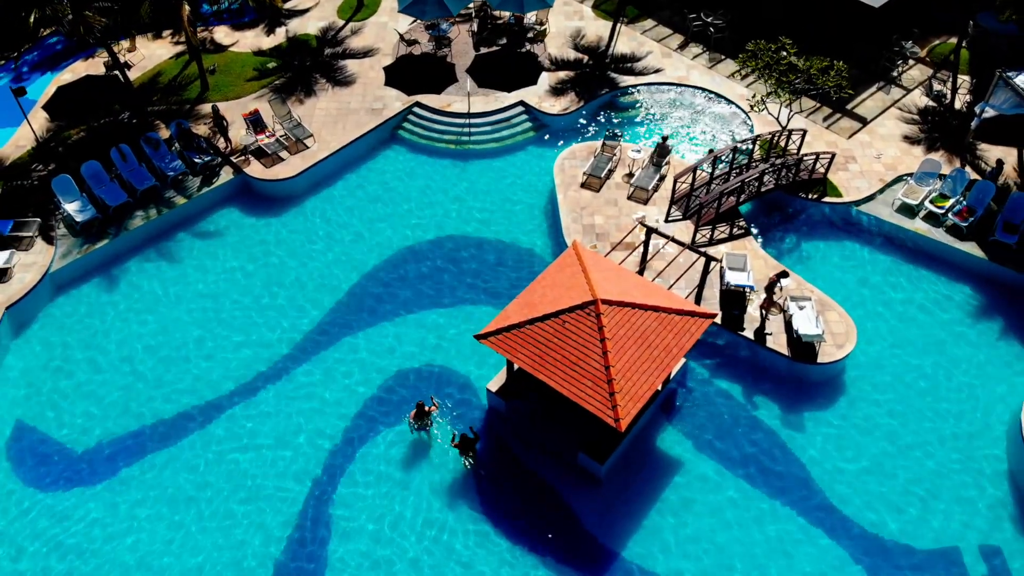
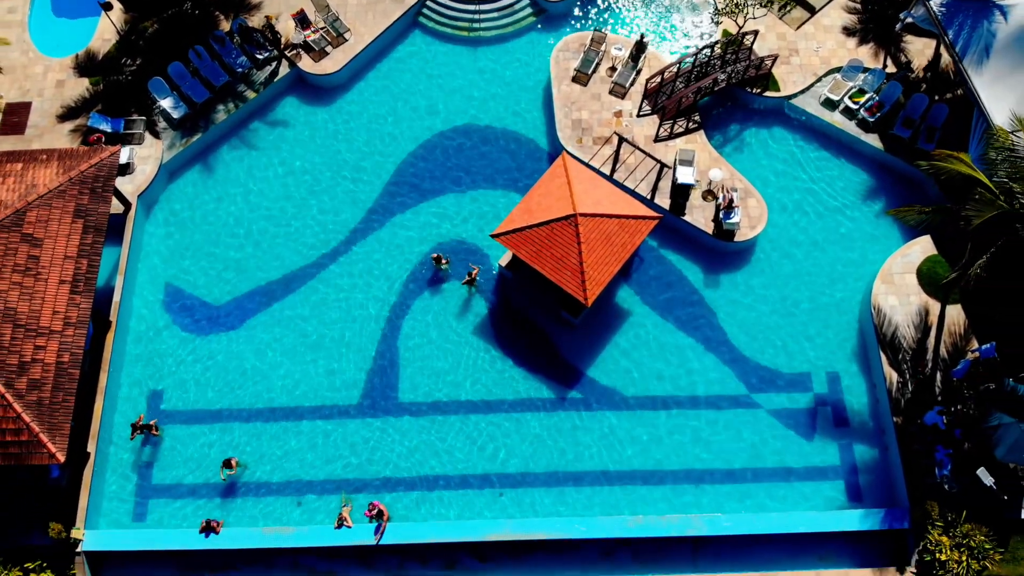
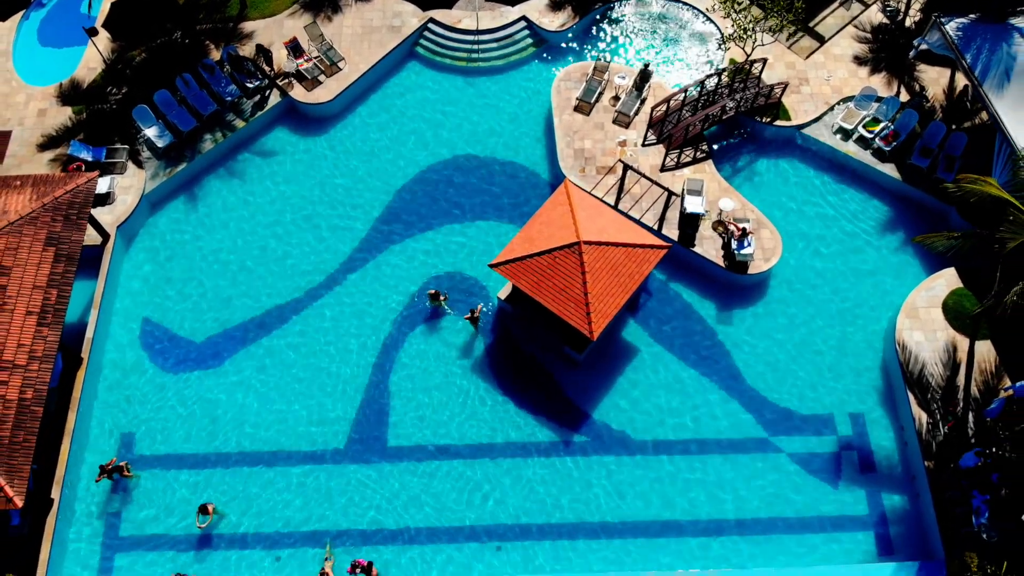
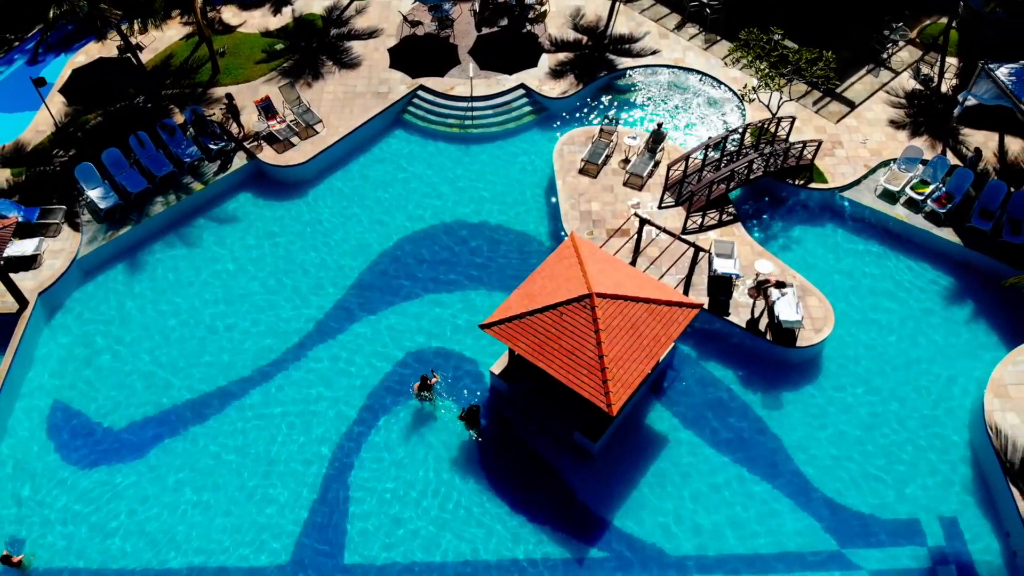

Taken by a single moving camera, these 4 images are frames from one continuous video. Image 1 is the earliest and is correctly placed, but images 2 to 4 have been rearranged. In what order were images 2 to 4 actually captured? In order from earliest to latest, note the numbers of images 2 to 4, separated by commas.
4, 3, 2
